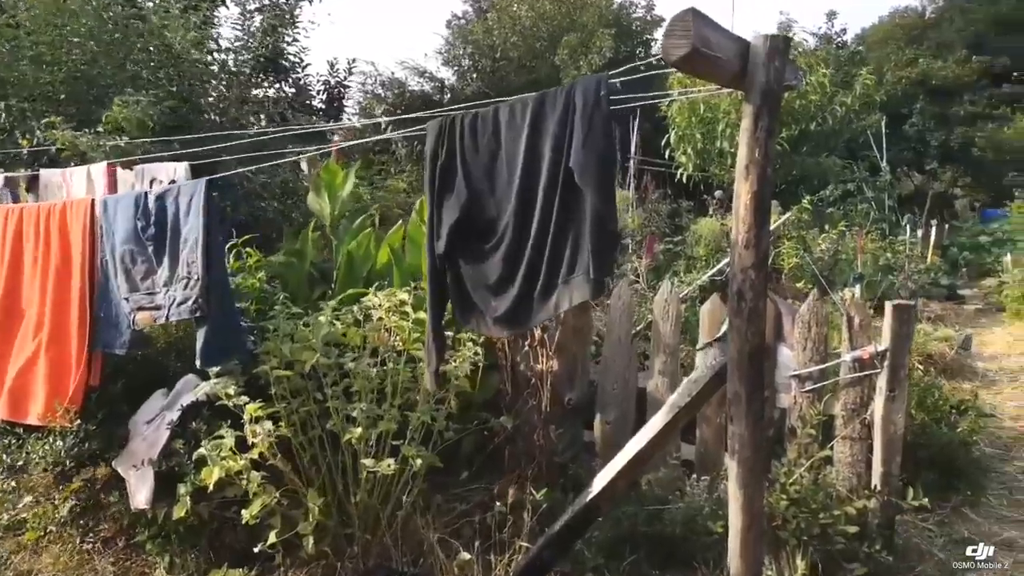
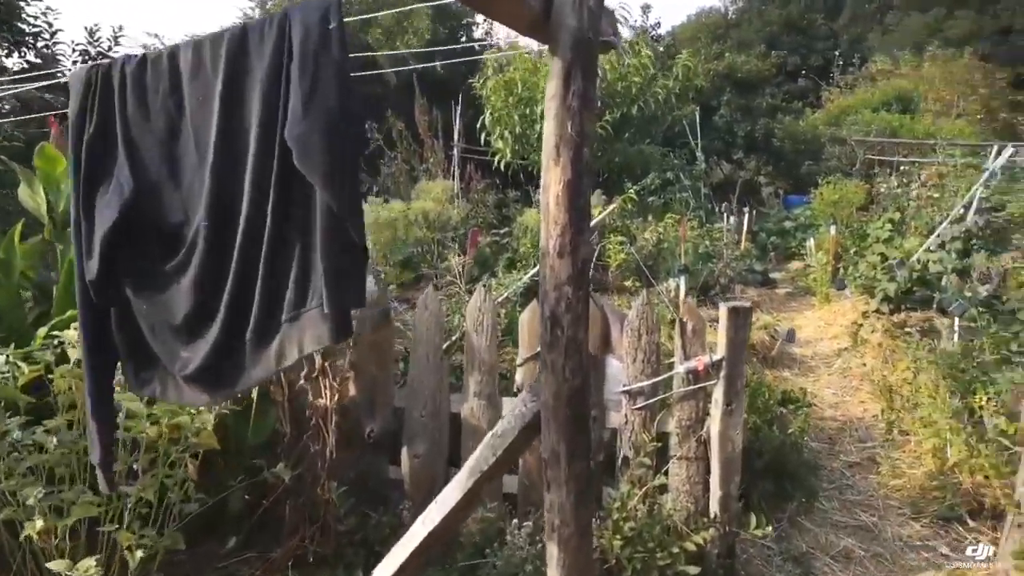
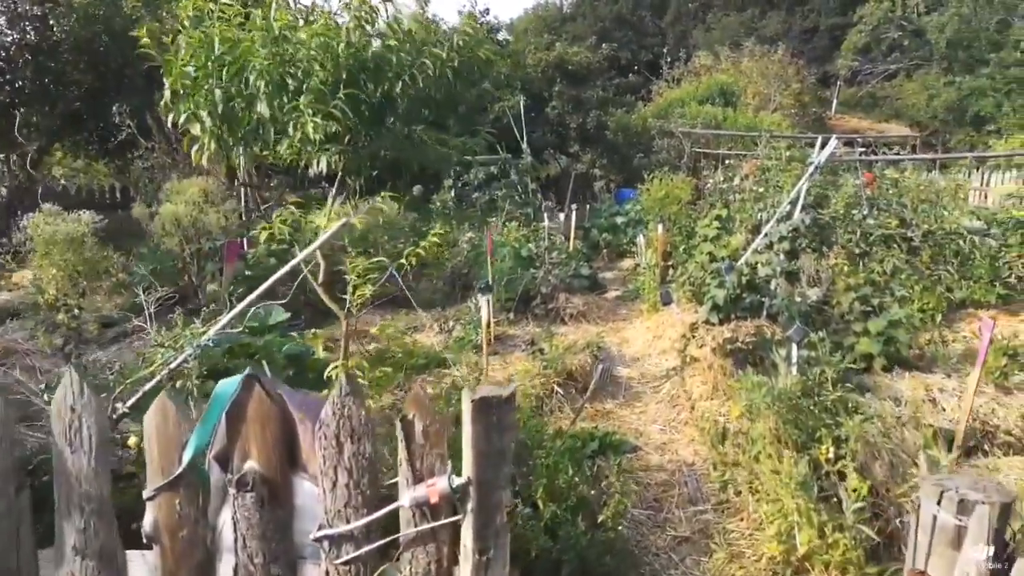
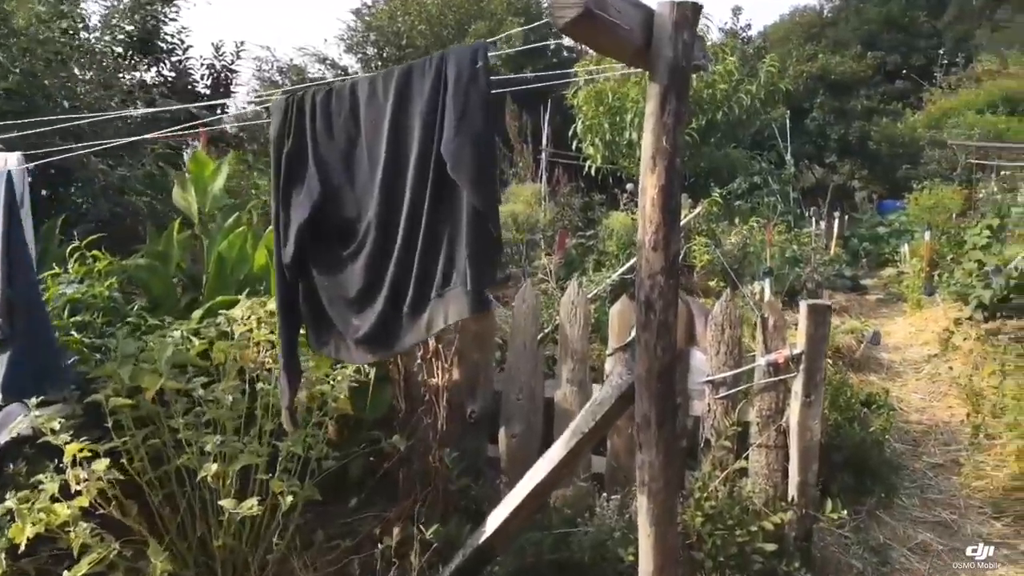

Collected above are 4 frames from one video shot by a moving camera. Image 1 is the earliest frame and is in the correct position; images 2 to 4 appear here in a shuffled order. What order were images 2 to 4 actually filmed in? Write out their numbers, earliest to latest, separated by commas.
4, 2, 3
